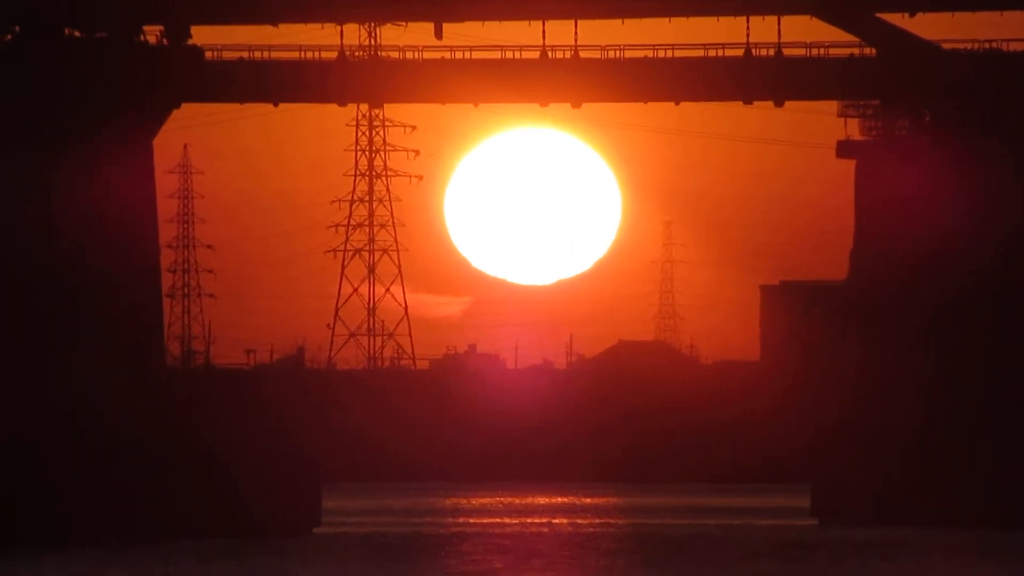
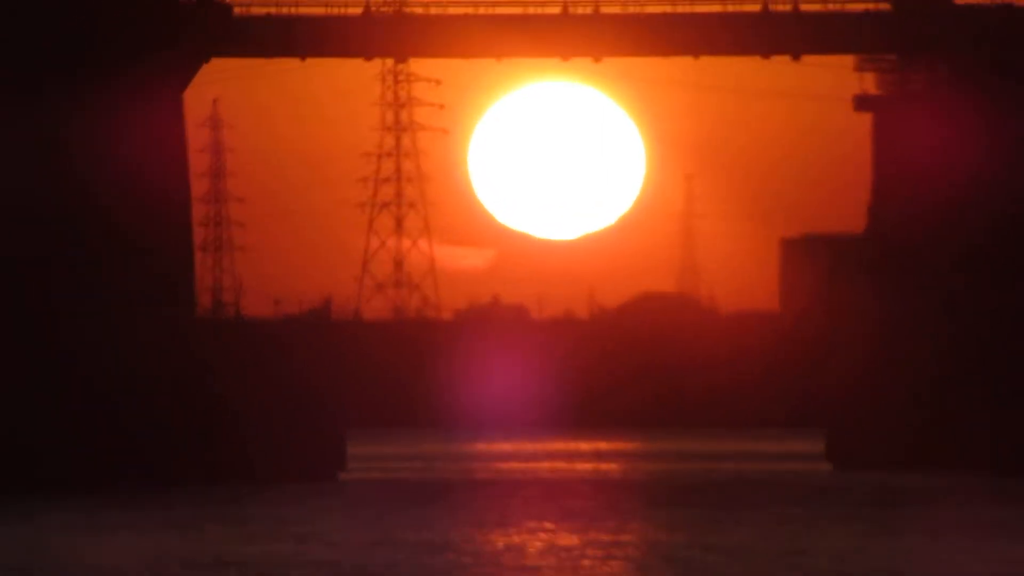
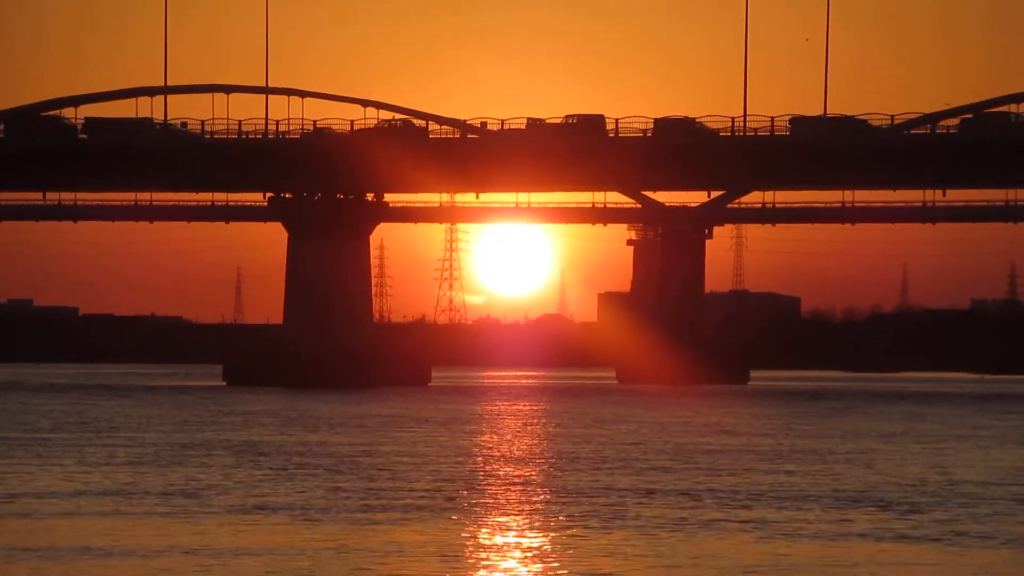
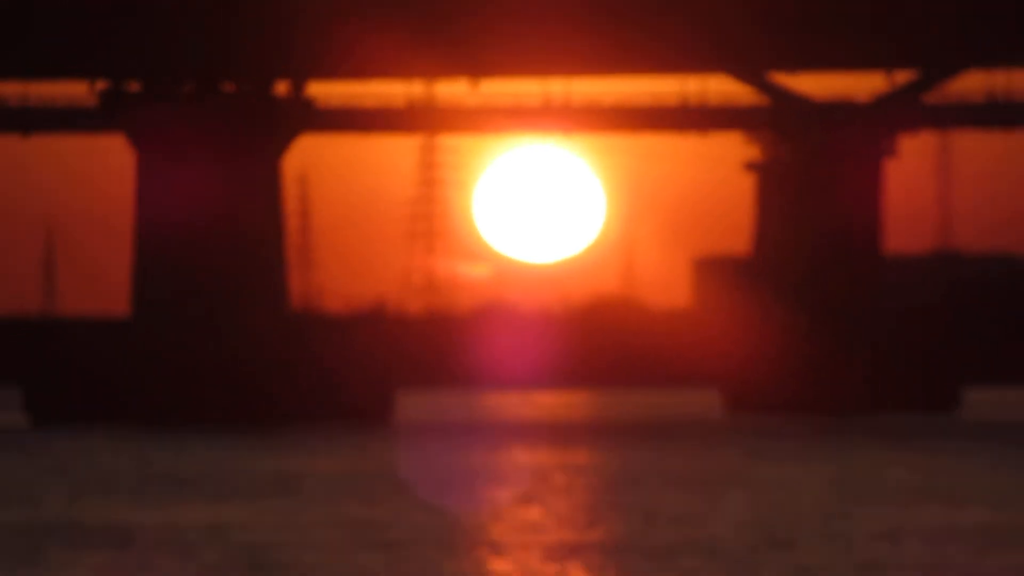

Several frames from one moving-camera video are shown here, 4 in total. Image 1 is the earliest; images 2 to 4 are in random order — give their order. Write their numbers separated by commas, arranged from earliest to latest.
2, 4, 3
